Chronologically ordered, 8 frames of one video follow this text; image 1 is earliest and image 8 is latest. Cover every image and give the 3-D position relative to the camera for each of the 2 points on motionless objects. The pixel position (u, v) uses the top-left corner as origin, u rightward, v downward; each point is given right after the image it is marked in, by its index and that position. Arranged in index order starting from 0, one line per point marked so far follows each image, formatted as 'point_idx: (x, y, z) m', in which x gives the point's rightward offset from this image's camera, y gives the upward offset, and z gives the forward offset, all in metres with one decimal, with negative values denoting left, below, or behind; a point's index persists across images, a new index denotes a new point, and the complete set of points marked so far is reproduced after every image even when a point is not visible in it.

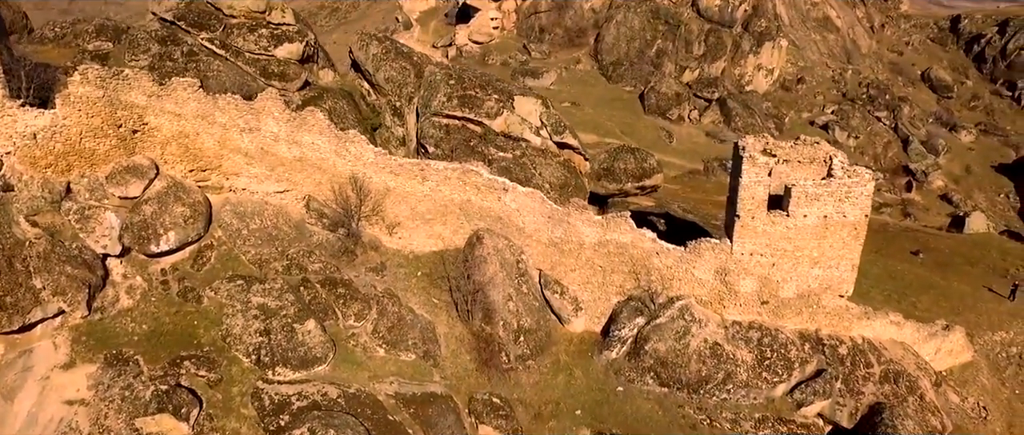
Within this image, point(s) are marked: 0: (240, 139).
0: (-5.1, +1.5, +15.0) m
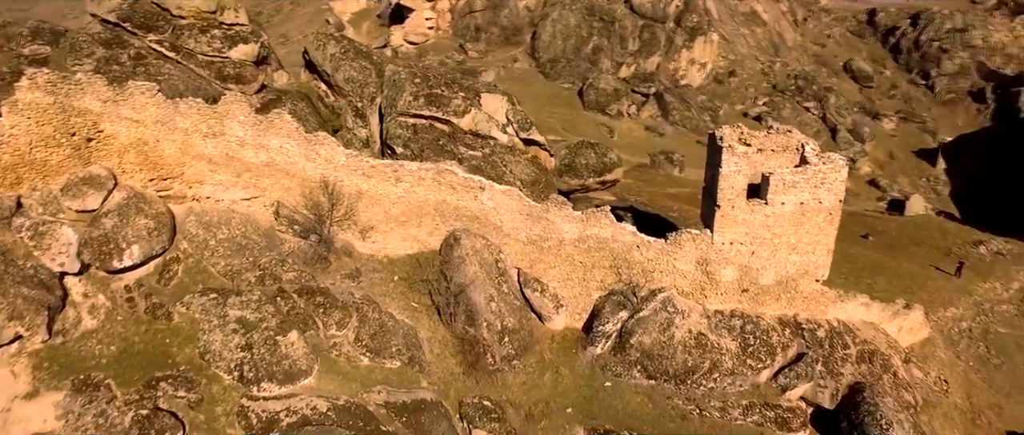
0: (-5.5, +1.3, +14.2) m
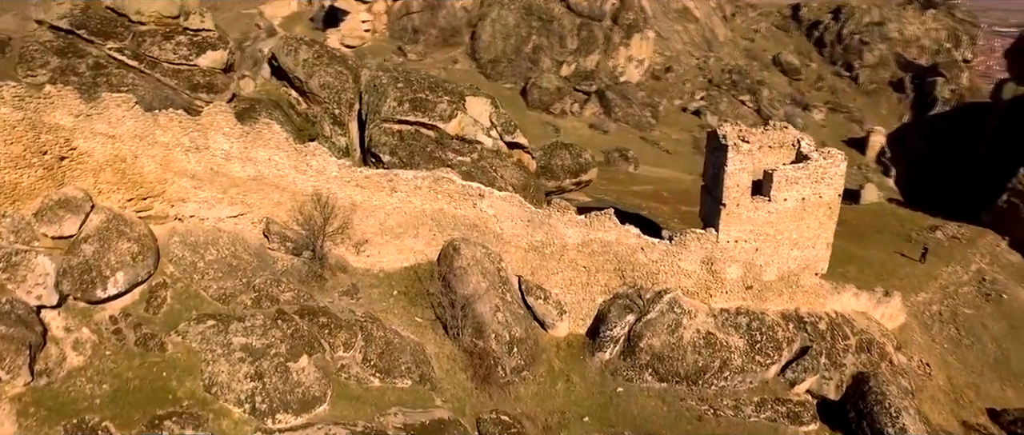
0: (-5.4, +1.0, +13.2) m
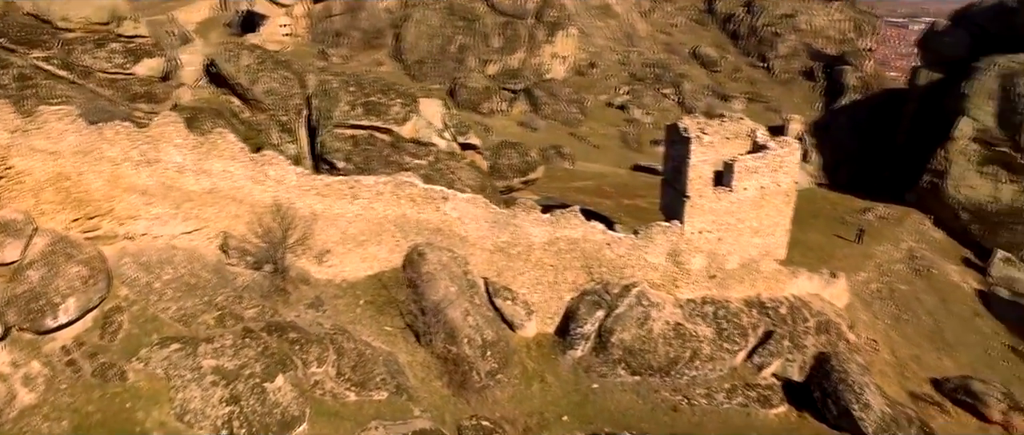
0: (-5.9, +0.7, +12.4) m
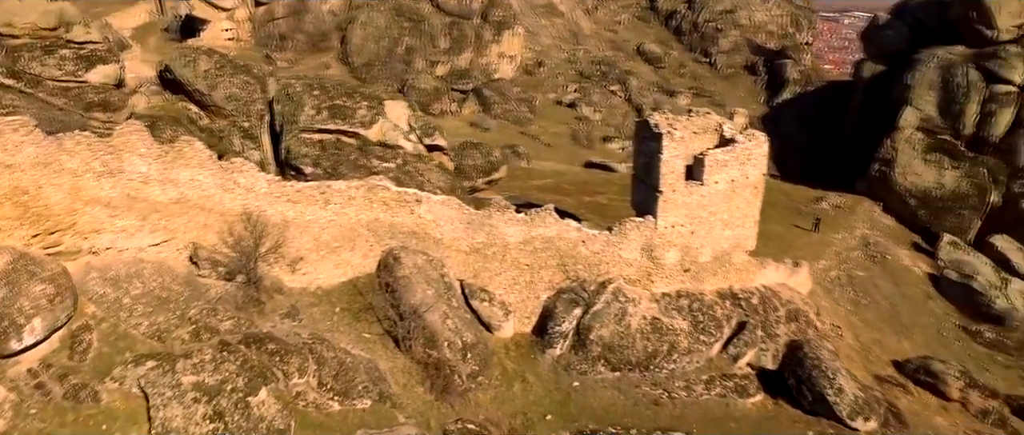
0: (-6.2, +0.5, +11.9) m
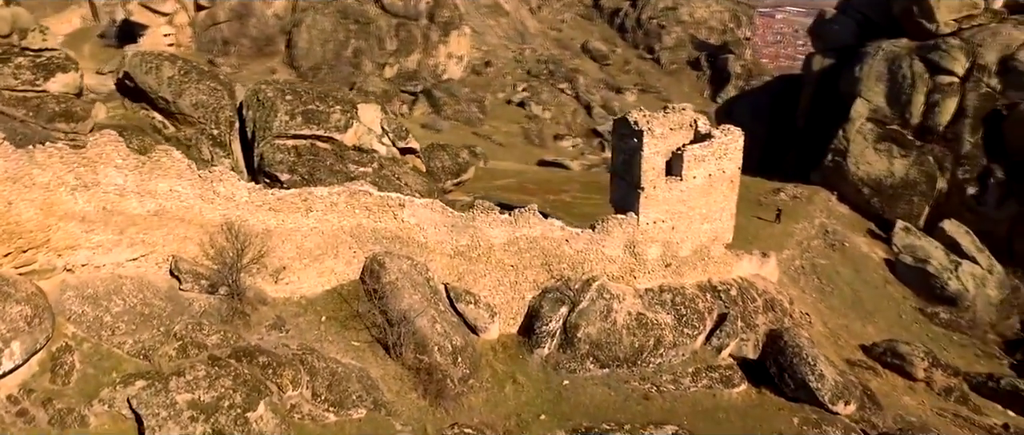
0: (-6.3, +0.2, +11.4) m
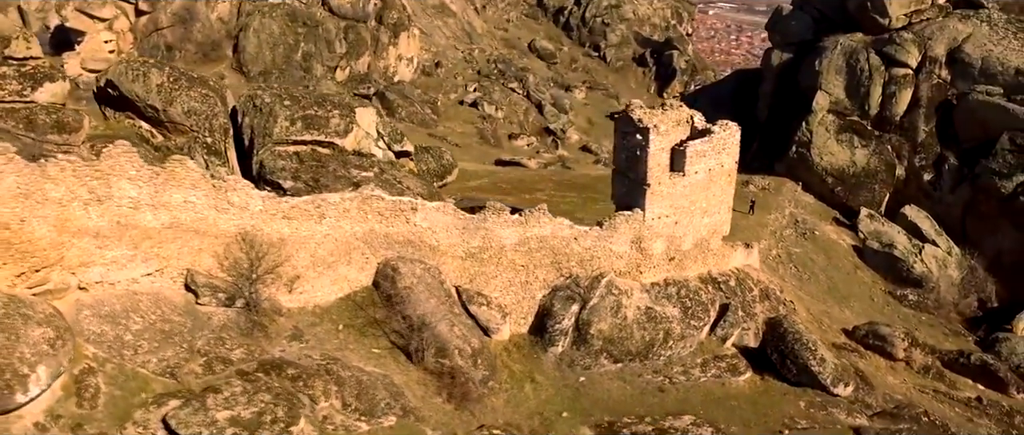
0: (-5.8, 0.0, +10.9) m
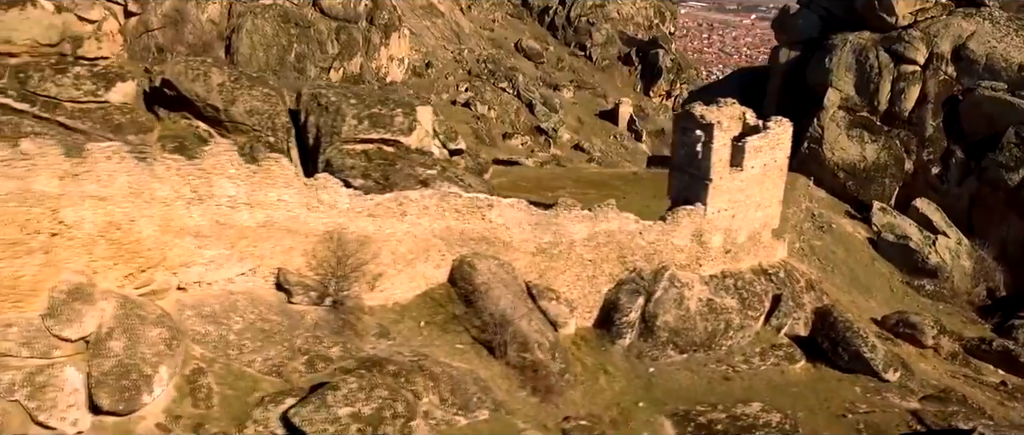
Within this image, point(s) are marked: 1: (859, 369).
0: (-4.4, 0.0, +10.8) m
1: (+7.0, -3.0, +15.9) m
